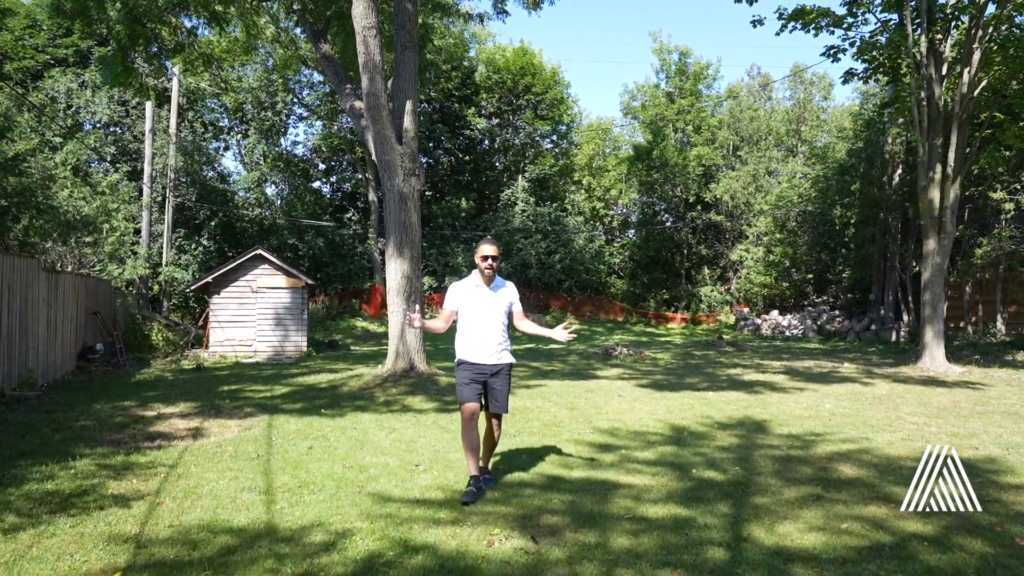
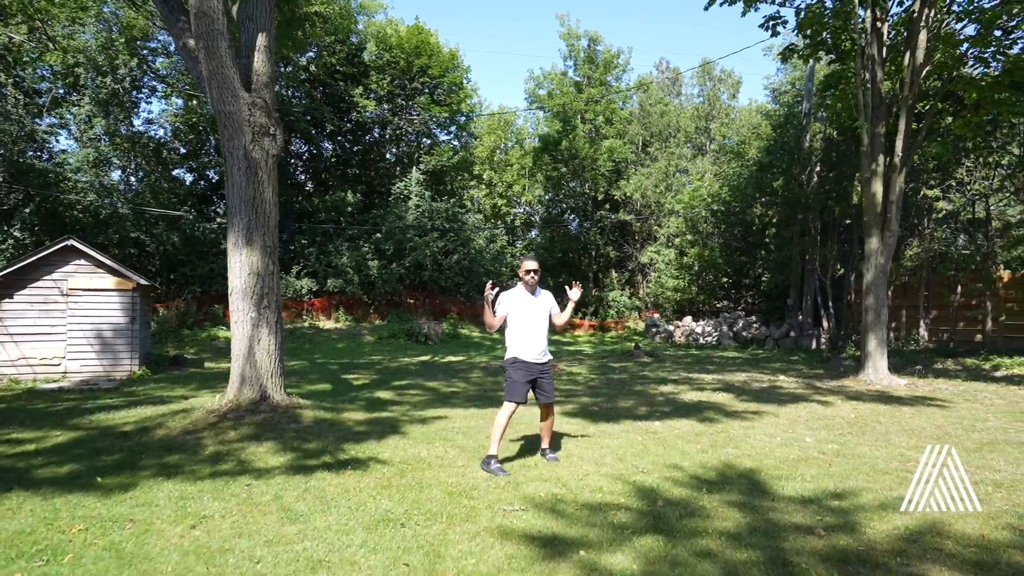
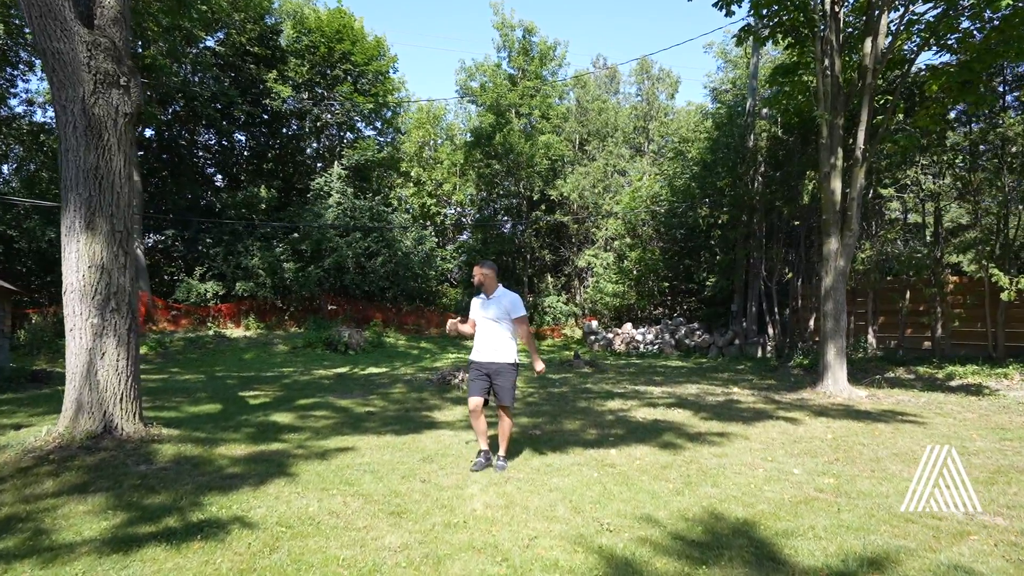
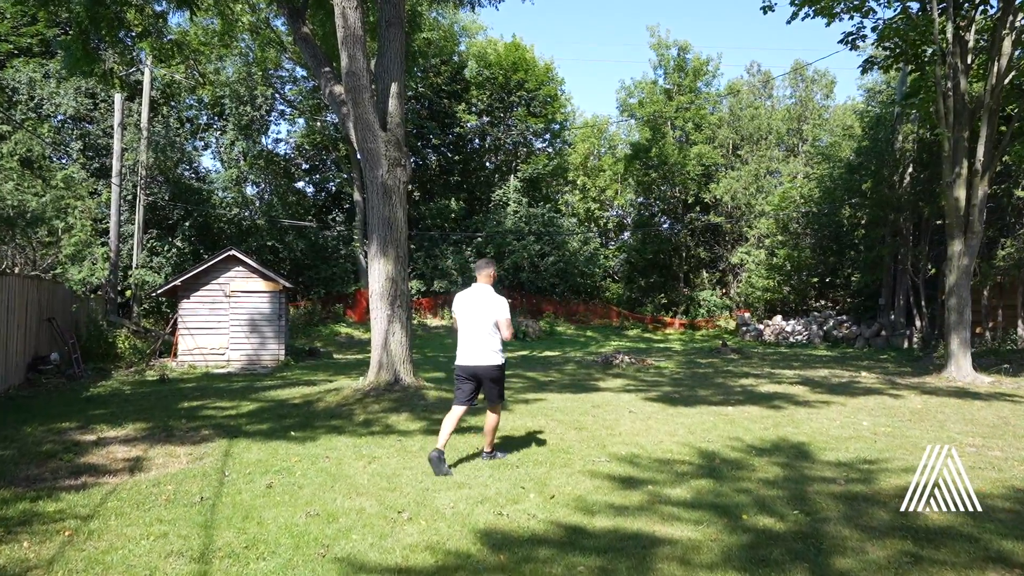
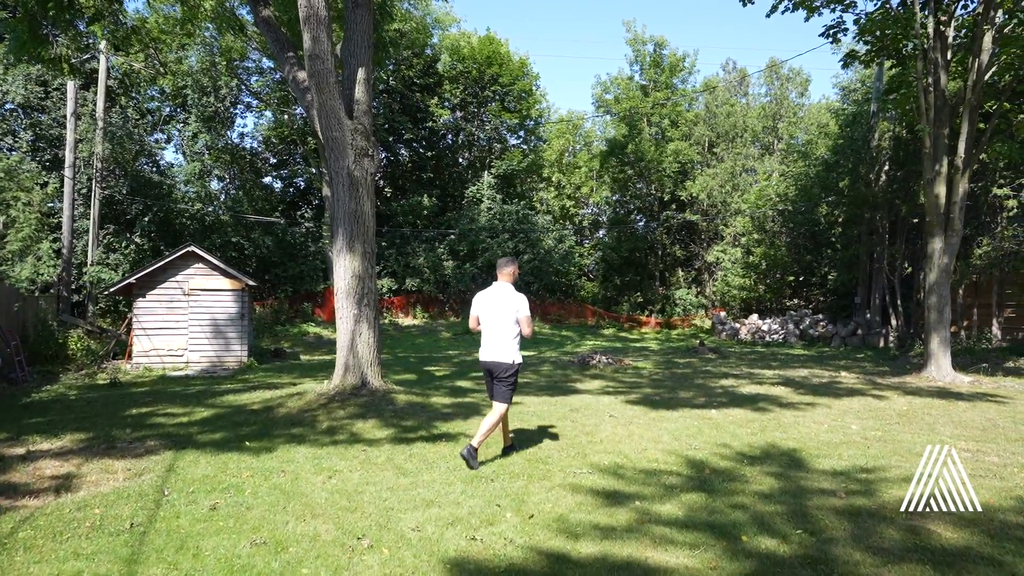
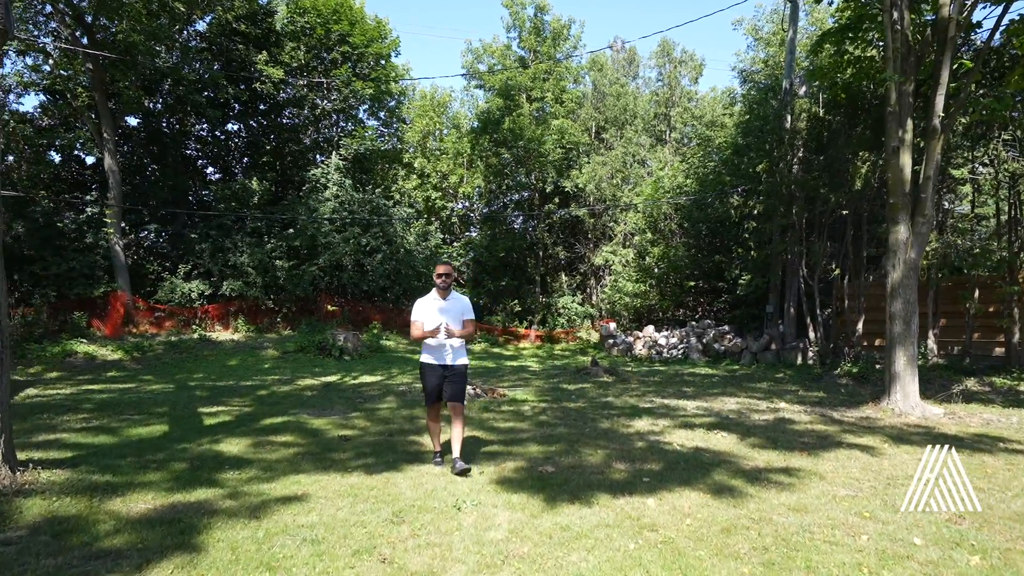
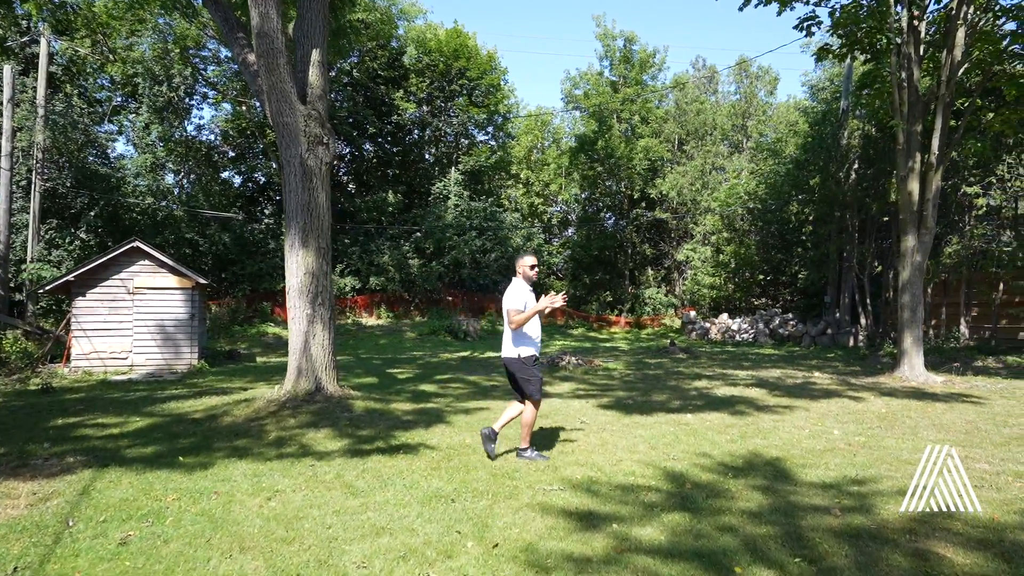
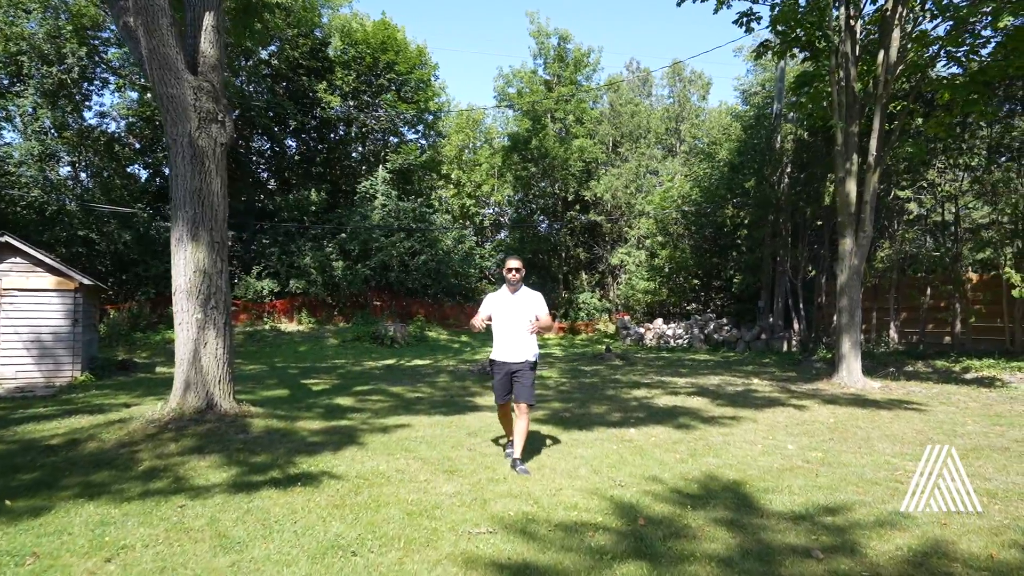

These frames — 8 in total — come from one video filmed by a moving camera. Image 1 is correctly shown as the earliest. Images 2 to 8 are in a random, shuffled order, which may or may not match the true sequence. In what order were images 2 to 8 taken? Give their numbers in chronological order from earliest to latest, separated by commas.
4, 5, 7, 2, 8, 3, 6
